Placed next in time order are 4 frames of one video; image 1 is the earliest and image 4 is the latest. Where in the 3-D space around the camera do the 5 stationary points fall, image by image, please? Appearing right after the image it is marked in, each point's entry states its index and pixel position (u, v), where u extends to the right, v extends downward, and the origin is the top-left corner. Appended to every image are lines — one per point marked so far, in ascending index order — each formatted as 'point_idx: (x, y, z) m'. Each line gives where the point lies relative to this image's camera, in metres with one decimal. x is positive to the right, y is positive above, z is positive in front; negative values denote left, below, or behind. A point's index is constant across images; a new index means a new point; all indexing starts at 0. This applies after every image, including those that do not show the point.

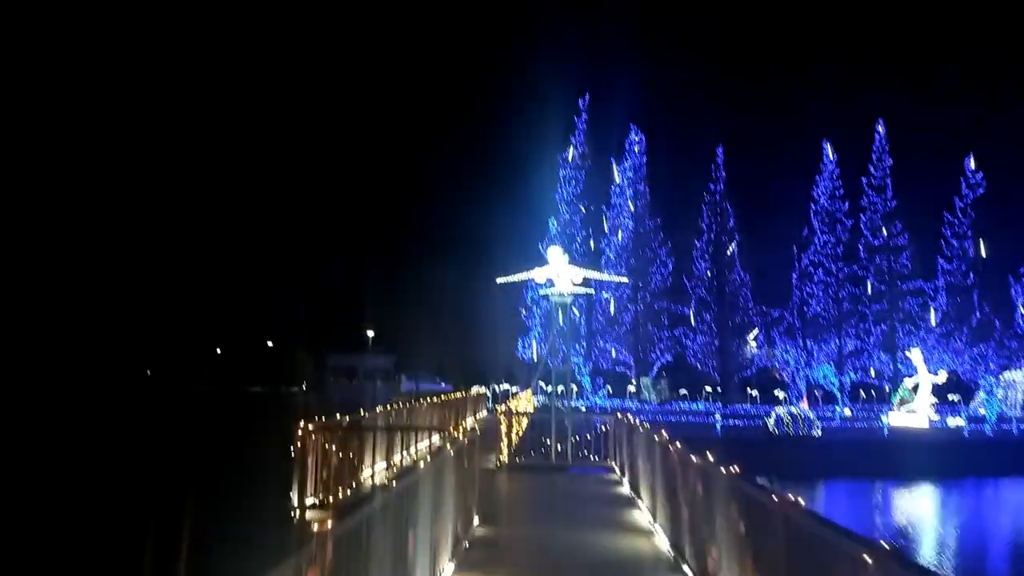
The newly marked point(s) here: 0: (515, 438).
0: (0.0, -2.5, +12.3) m
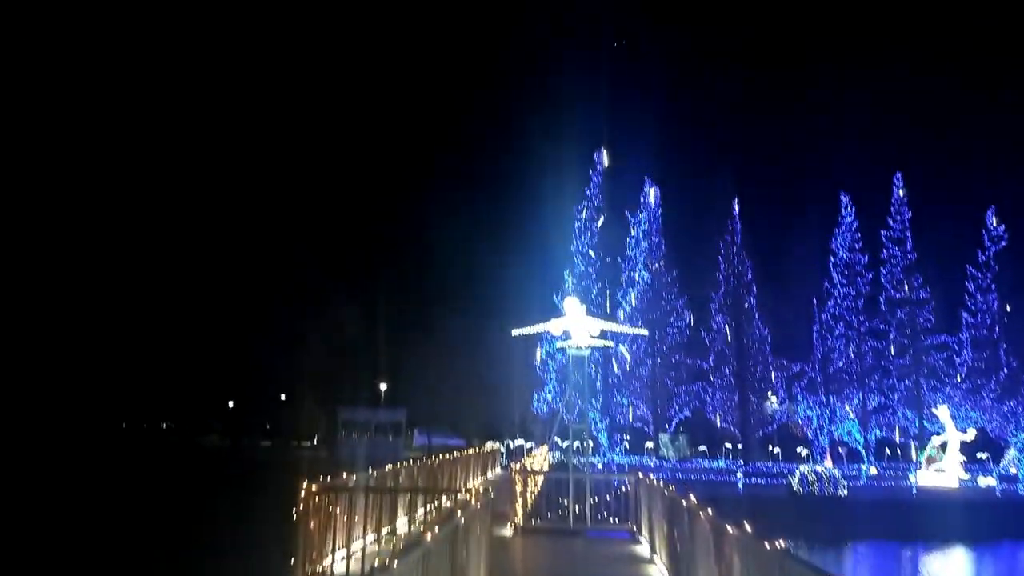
0: (+0.2, -3.3, +11.8) m
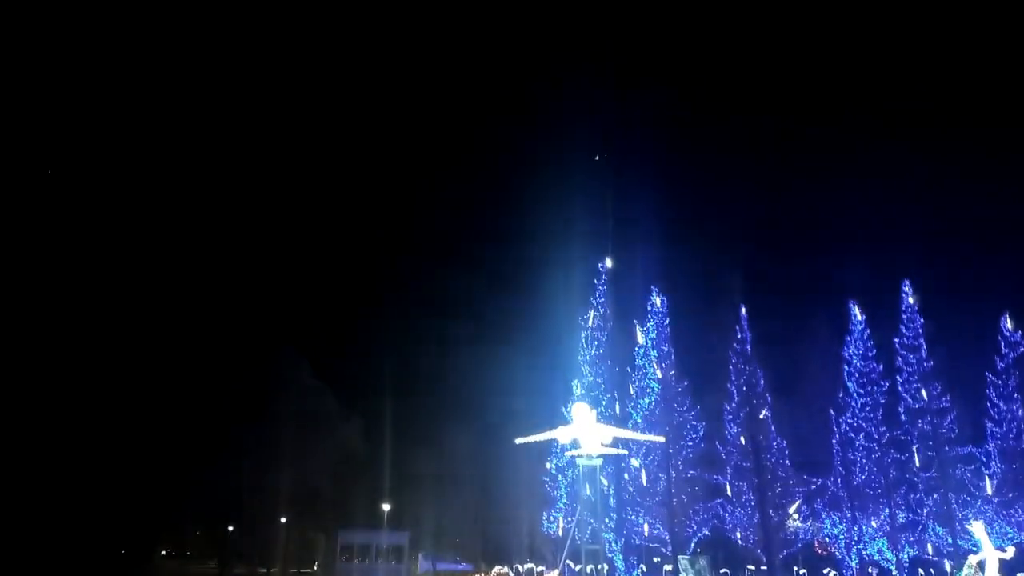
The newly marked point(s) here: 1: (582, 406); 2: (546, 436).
0: (+0.3, -4.8, +10.7) m
1: (+1.0, -1.7, +11.7) m
2: (+0.5, -2.2, +11.4) m
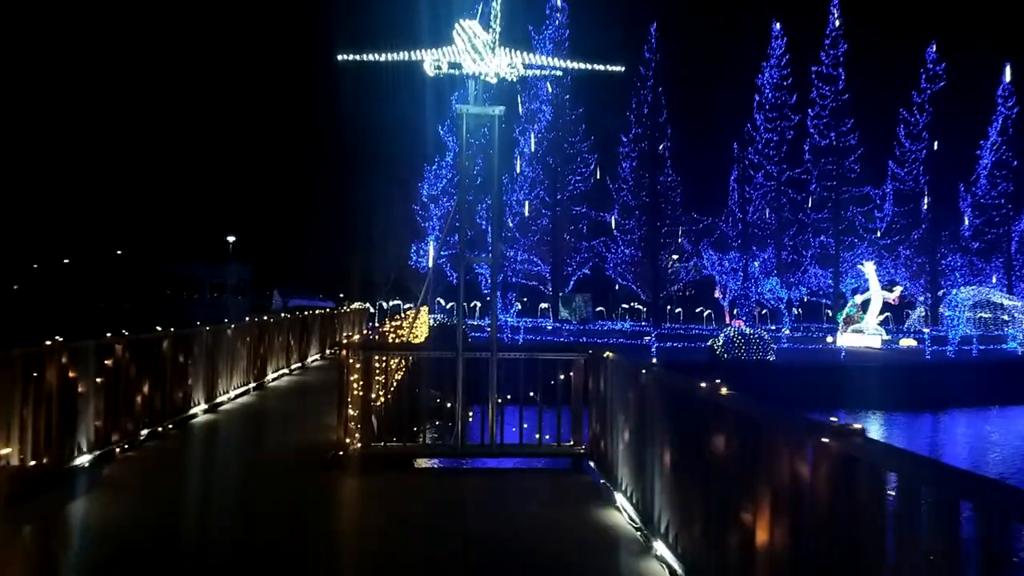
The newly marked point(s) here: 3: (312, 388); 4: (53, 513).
0: (-1.2, -1.0, +7.0) m
1: (-0.4, +2.3, +7.2) m
2: (-1.0, +1.7, +6.9) m
3: (-2.7, -1.4, +10.5) m
4: (-2.8, -1.4, +4.8) m
